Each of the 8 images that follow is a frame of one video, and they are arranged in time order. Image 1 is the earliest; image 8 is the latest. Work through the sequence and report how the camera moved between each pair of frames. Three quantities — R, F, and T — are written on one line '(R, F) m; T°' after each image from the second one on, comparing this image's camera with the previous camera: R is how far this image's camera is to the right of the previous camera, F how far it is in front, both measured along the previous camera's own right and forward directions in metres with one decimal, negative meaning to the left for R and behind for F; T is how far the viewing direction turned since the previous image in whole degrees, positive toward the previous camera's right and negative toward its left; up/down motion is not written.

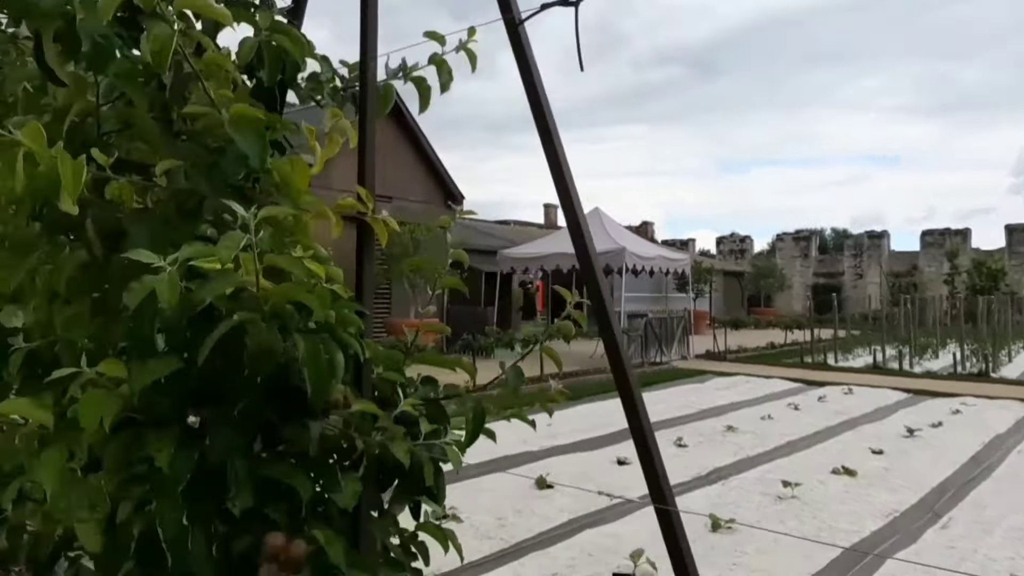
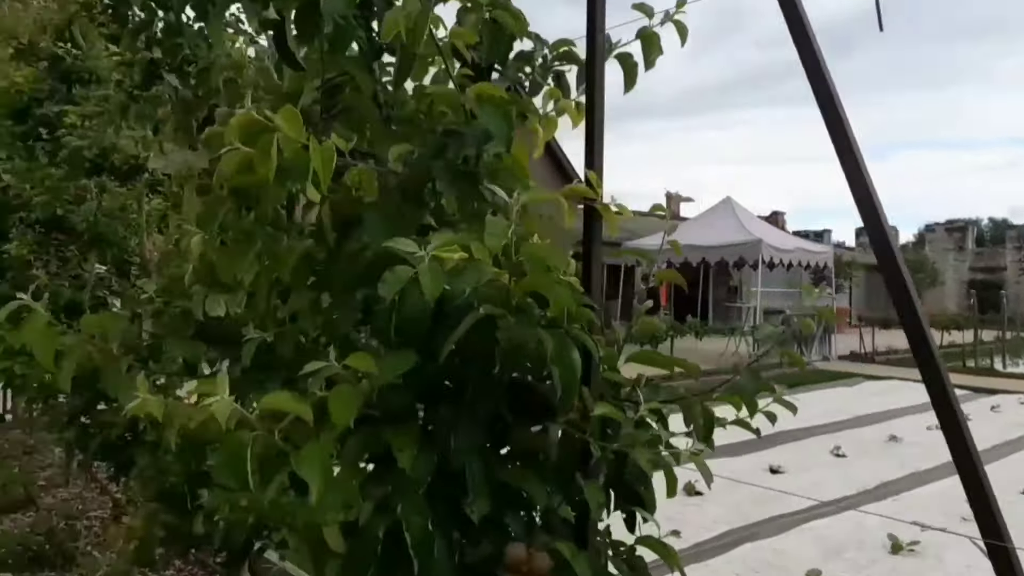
(-0.3, +0.1) m; -7°
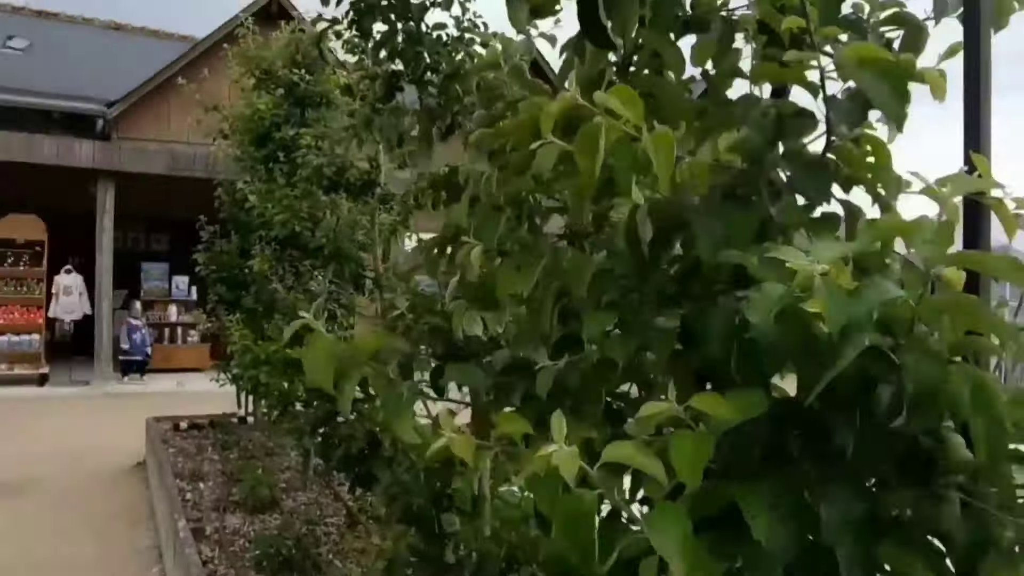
(-0.2, +0.2) m; -14°
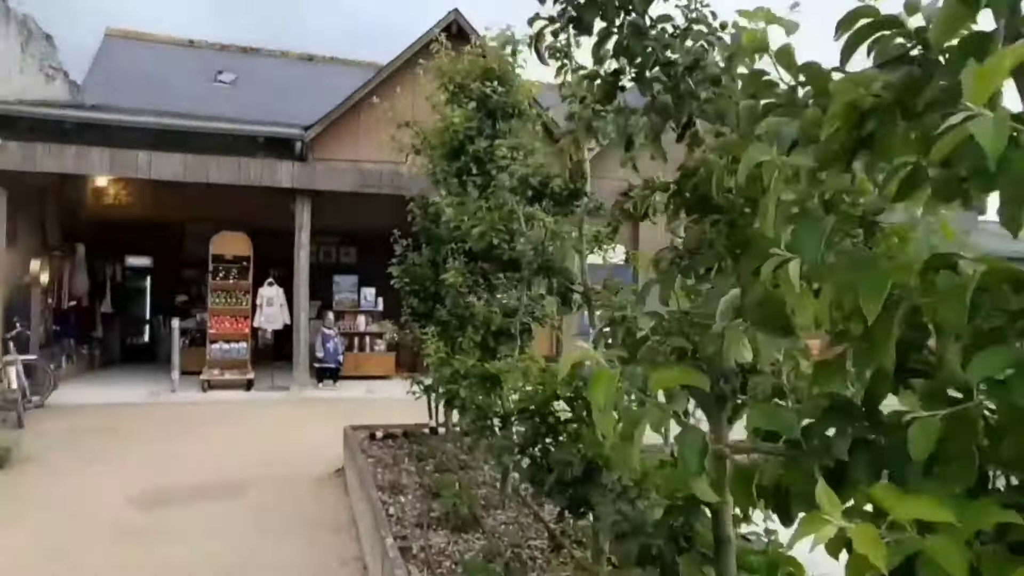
(-0.2, +0.2) m; -12°
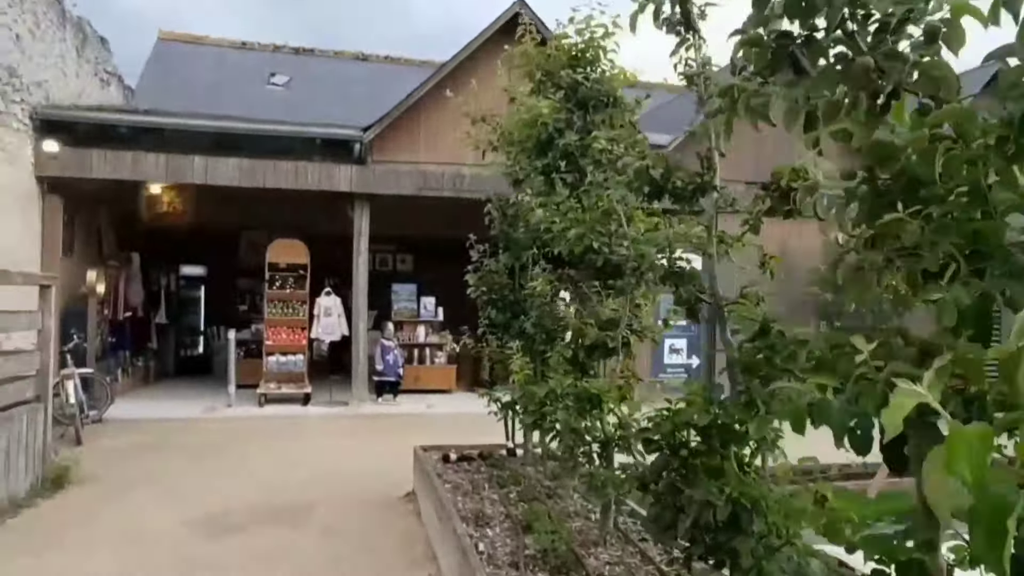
(-0.2, +0.3) m; -3°
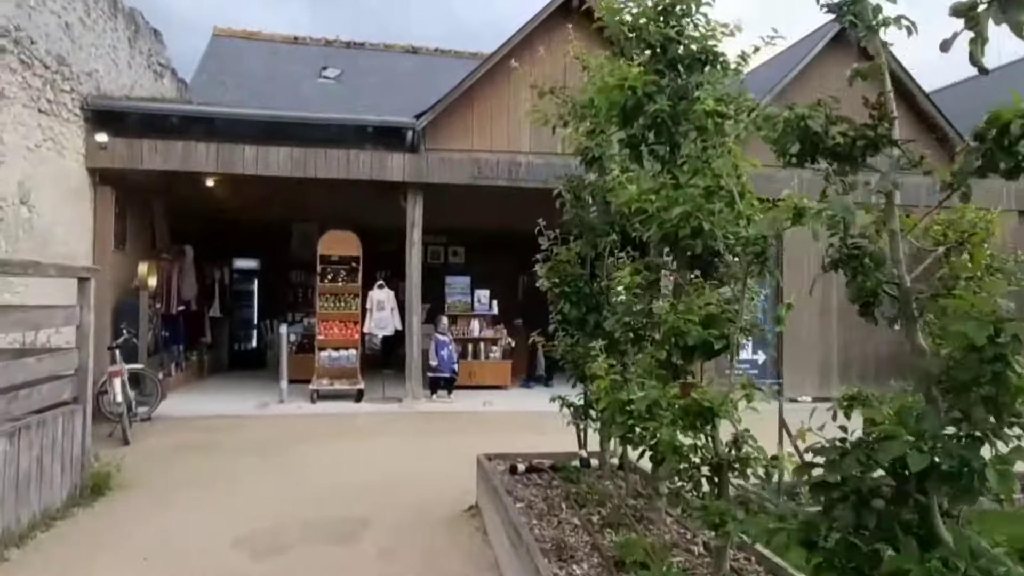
(-0.1, +0.5) m; -4°
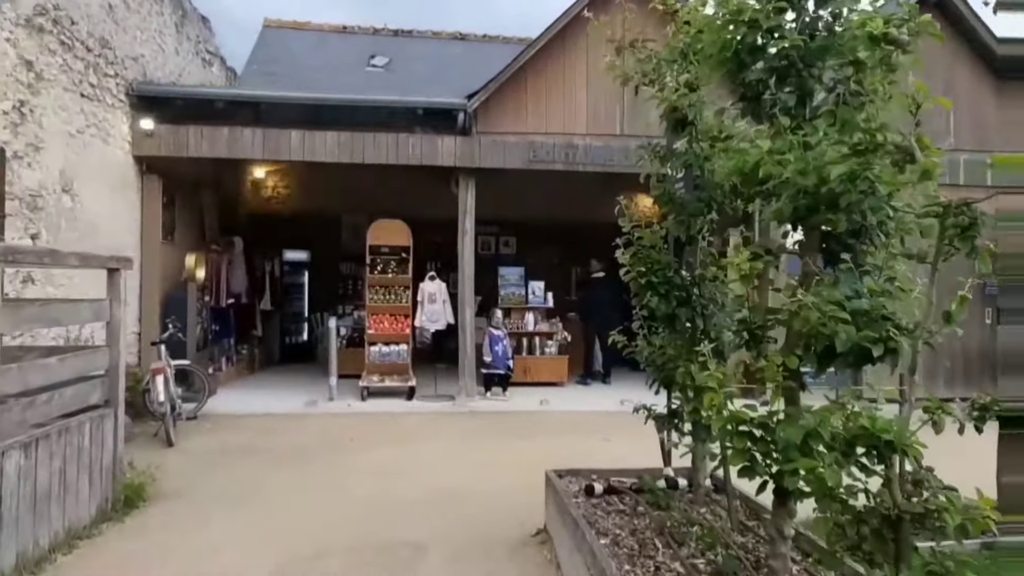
(-0.1, +0.6) m; -4°
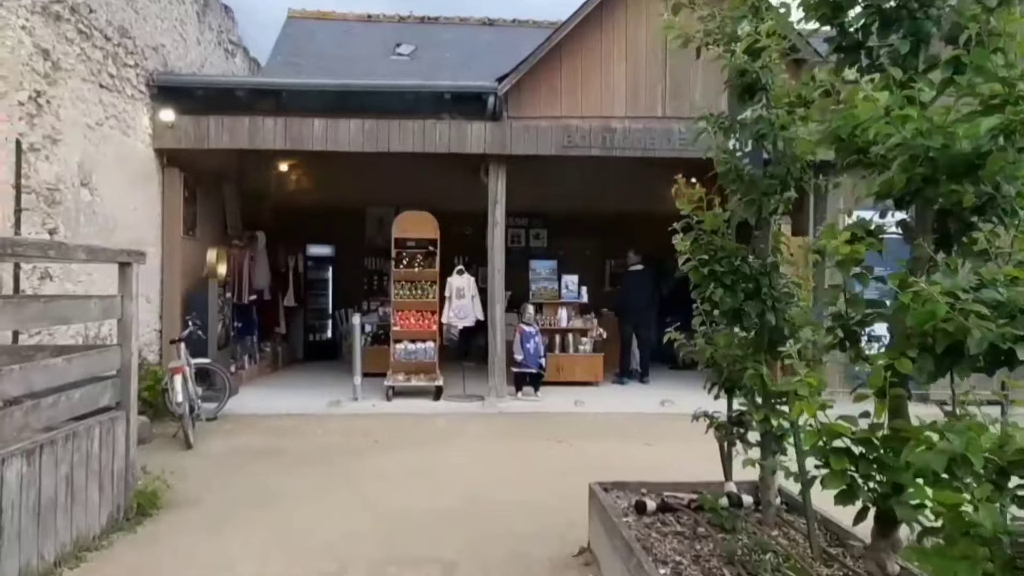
(-0.1, +0.4) m; -2°
